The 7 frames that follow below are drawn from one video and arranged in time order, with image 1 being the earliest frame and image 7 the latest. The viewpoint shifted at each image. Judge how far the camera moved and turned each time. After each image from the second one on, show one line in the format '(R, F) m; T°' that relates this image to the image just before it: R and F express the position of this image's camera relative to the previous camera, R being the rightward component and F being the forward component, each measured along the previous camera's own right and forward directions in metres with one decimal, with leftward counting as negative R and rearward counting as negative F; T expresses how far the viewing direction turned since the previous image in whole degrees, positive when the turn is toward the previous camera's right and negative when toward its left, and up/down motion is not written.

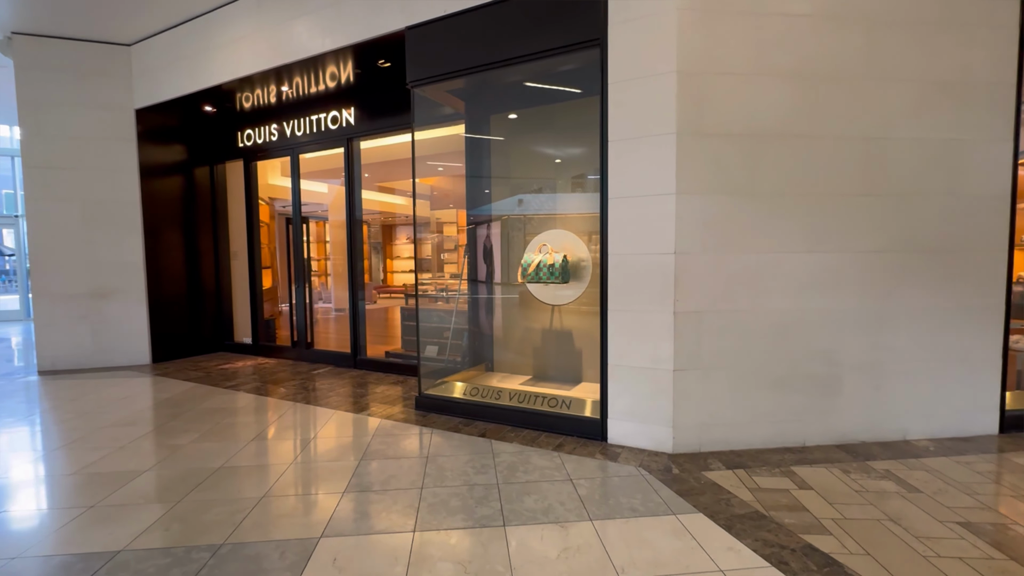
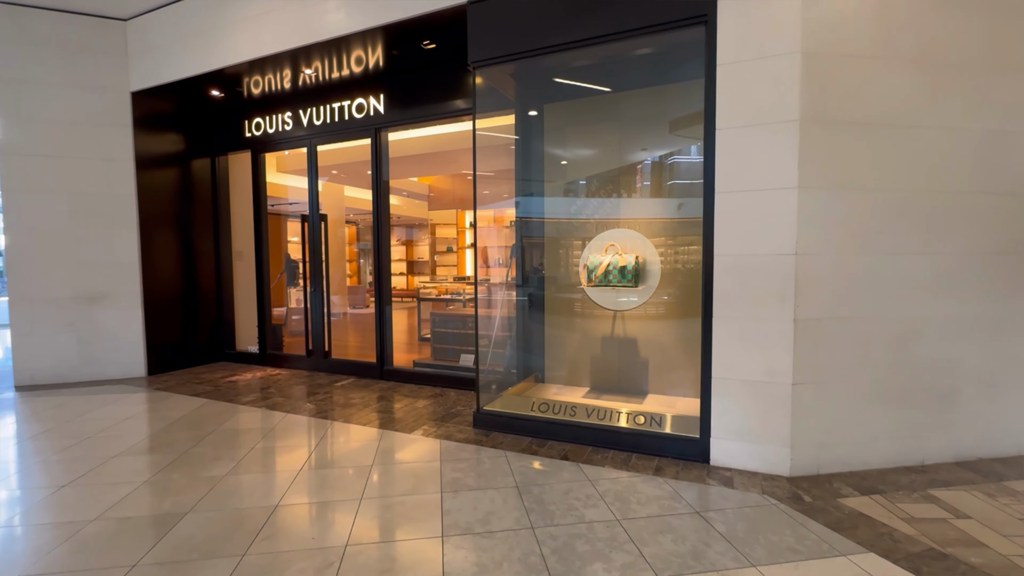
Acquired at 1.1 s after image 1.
(-0.7, +0.4) m; +3°
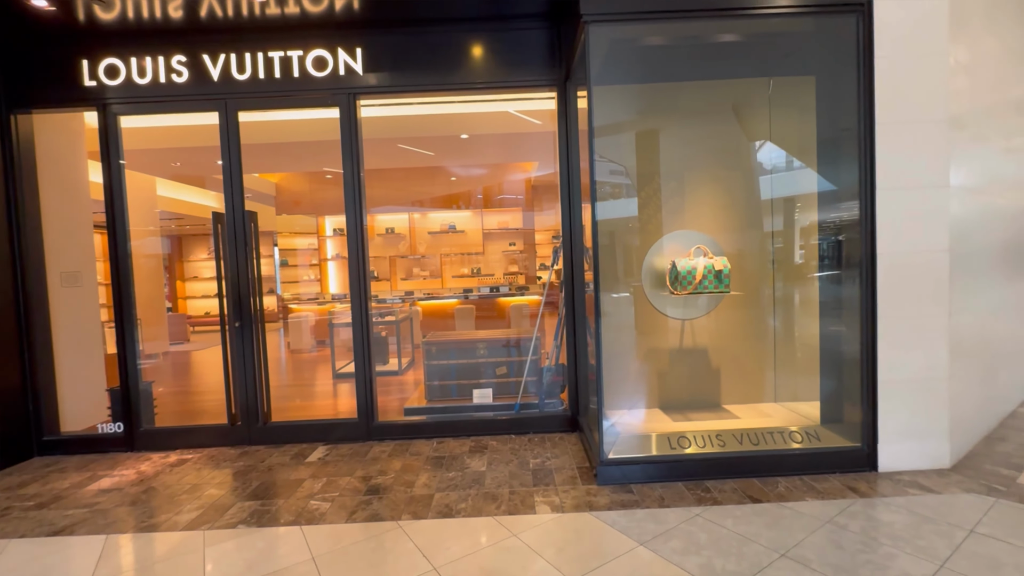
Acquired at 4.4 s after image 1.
(-1.8, +1.2) m; +24°
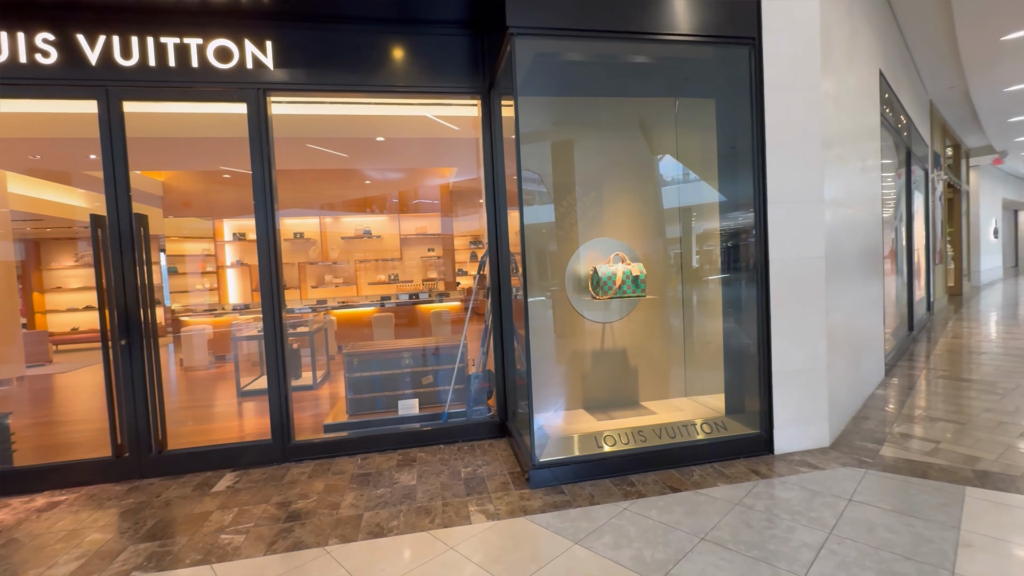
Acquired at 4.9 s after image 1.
(-0.1, 0.0) m; +10°
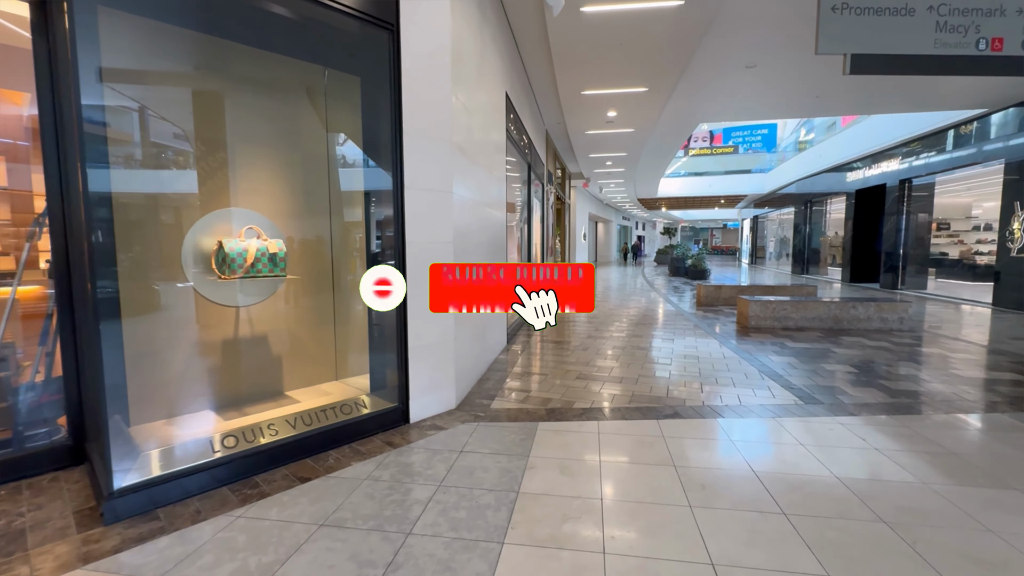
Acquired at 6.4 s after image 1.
(+0.3, 0.0) m; +37°
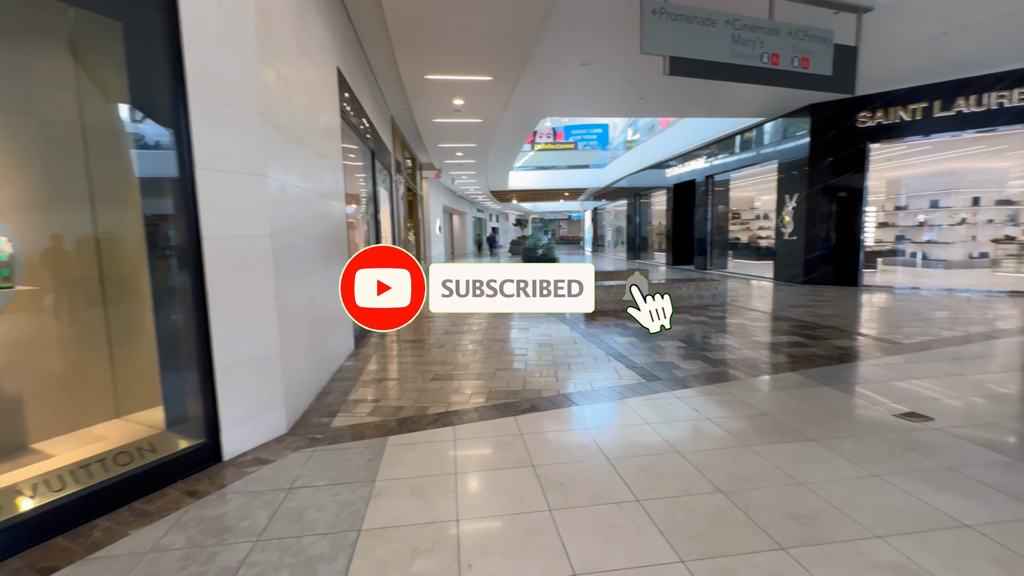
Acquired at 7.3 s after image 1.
(+0.1, +0.3) m; +17°
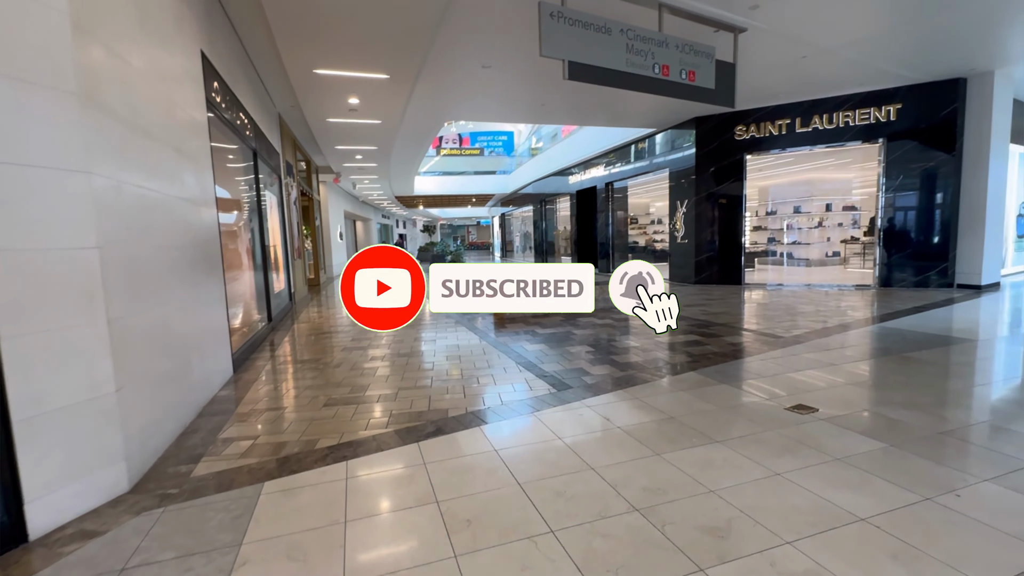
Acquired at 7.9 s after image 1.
(+0.1, +0.2) m; +11°
